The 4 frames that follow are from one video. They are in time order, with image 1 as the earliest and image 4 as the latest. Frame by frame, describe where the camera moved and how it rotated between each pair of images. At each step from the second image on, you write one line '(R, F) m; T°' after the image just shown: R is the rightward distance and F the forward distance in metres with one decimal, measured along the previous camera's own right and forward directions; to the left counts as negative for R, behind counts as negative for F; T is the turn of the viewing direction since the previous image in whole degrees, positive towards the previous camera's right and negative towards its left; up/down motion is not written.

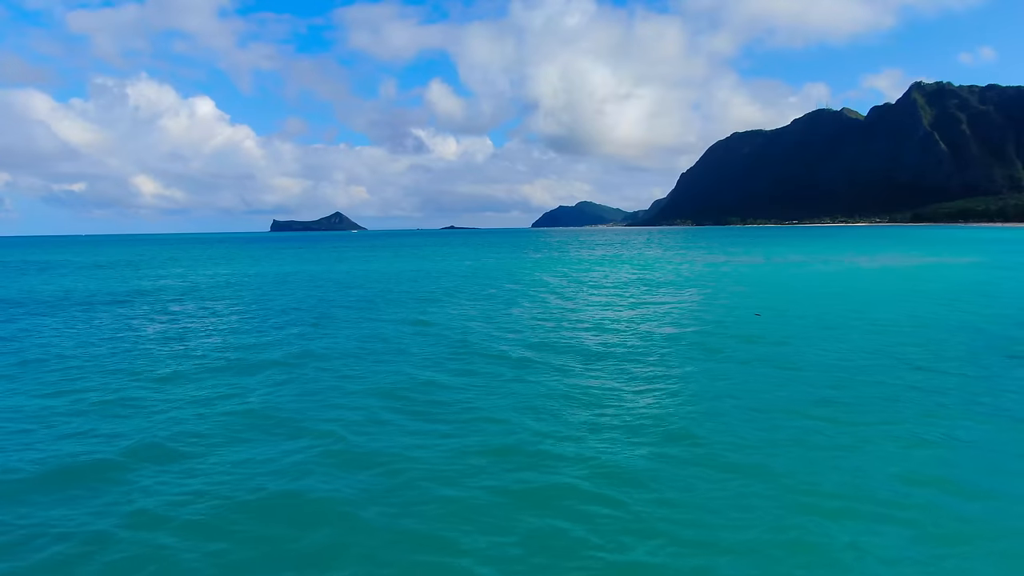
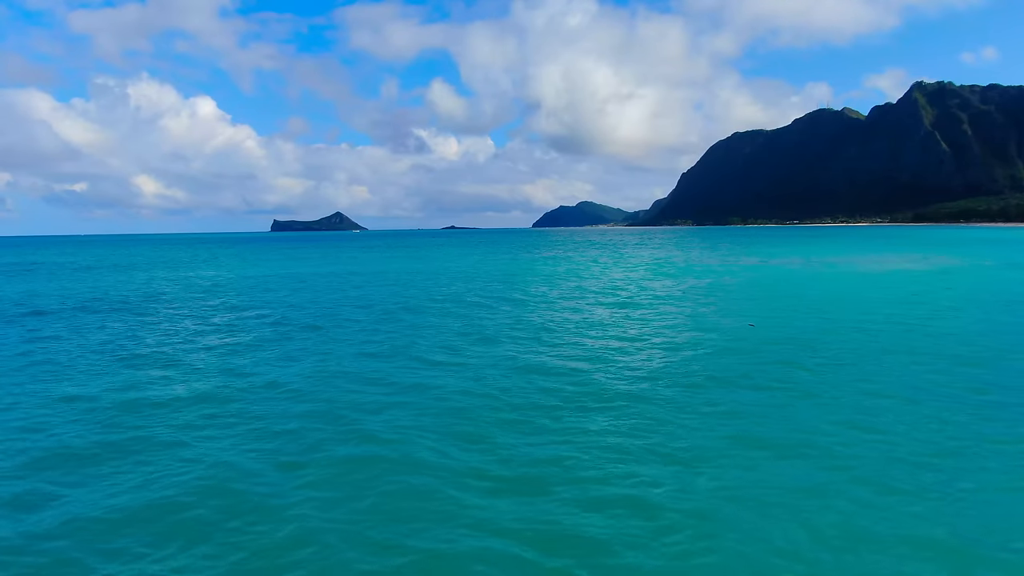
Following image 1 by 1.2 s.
(-0.3, +0.8) m; 0°
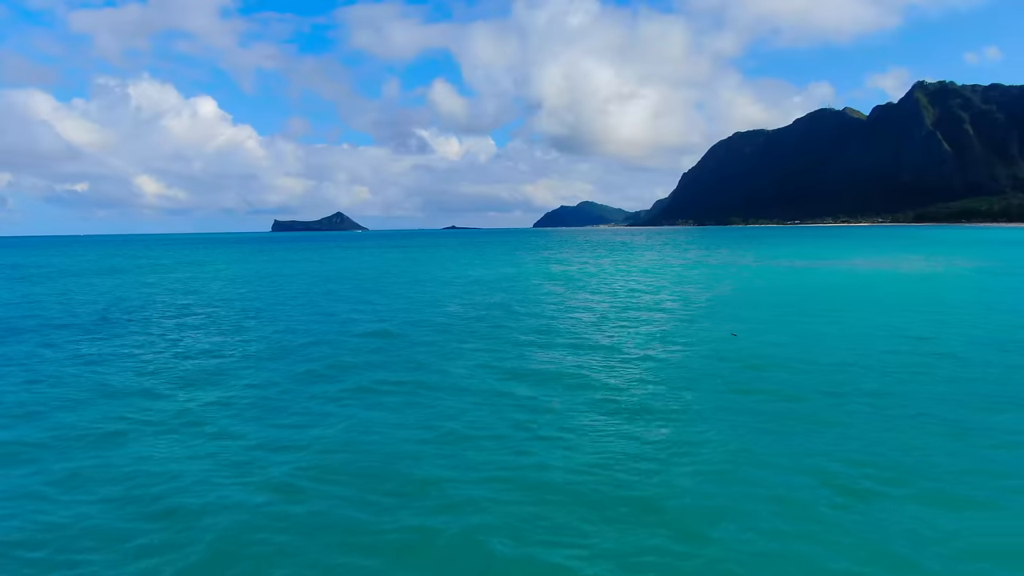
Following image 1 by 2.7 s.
(-0.4, +0.9) m; 0°
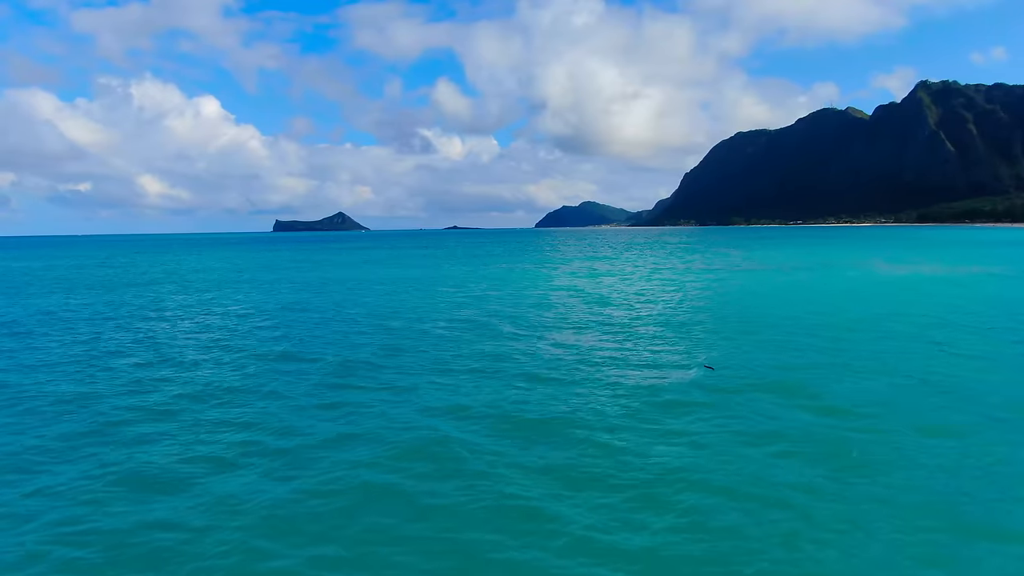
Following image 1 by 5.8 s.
(-1.6, +2.6) m; 0°
